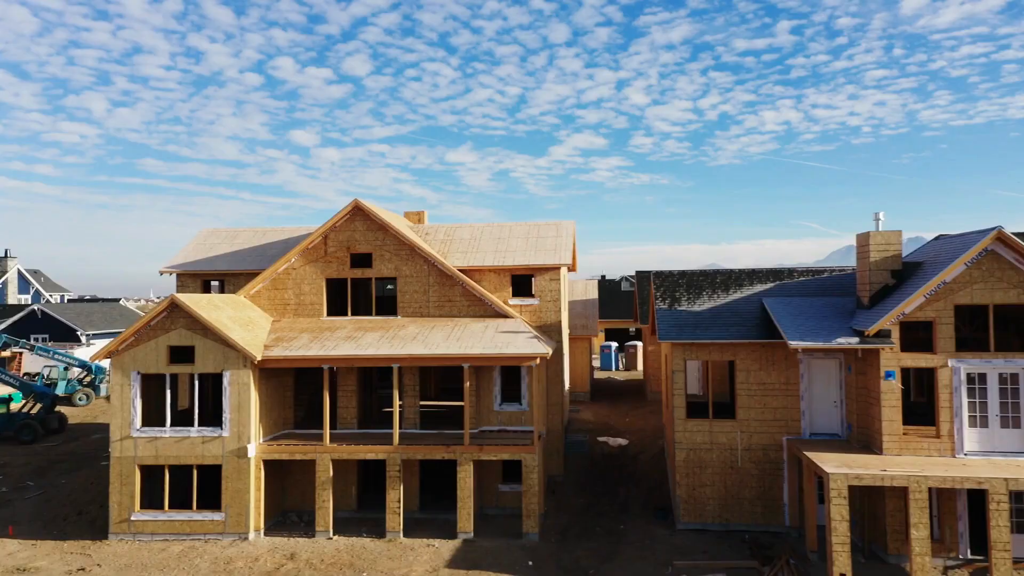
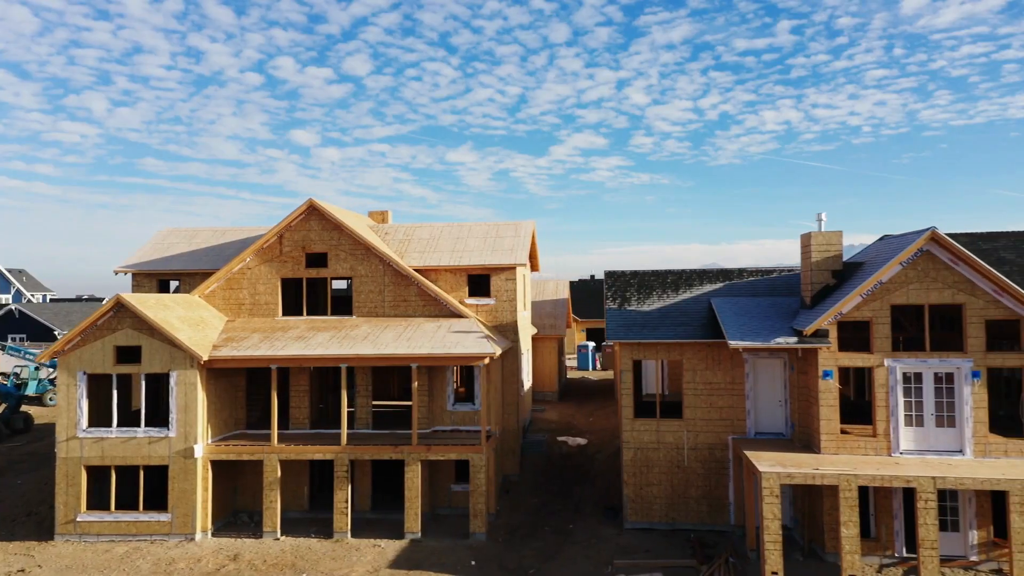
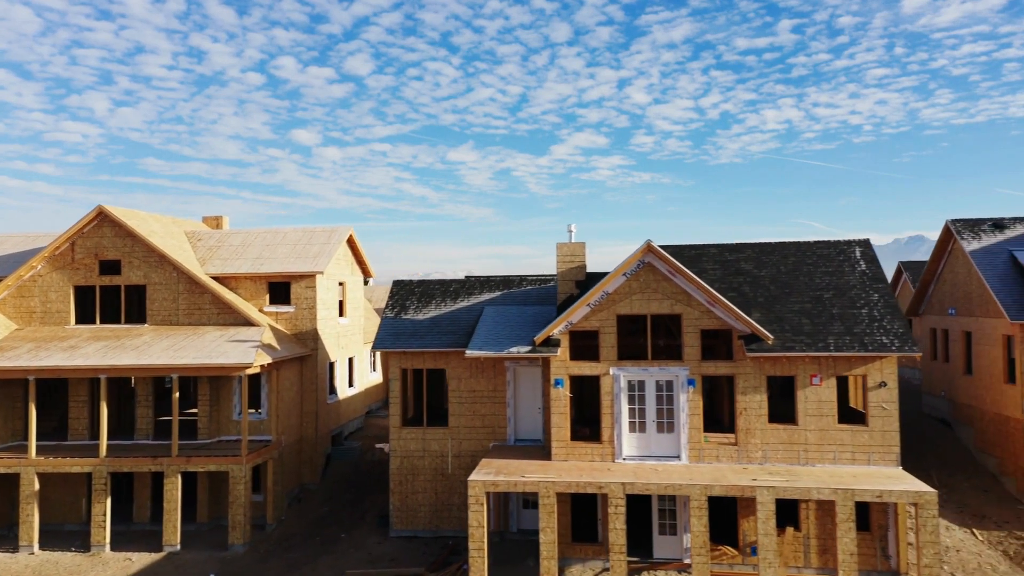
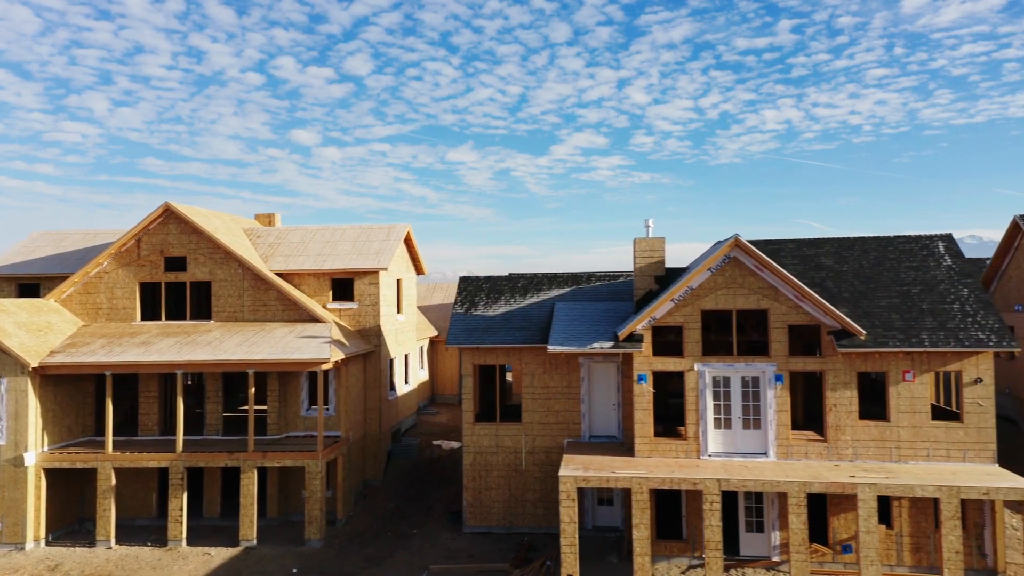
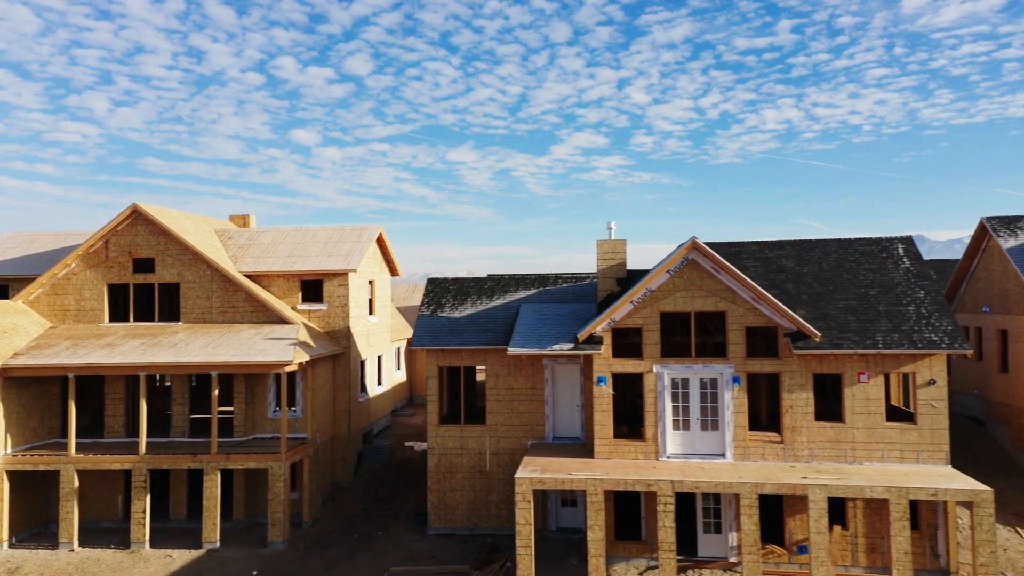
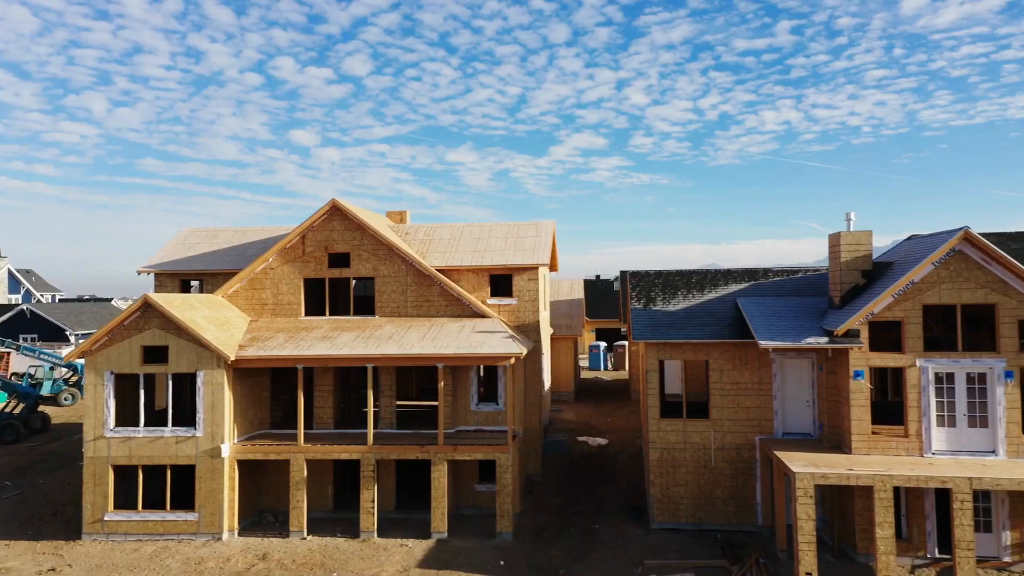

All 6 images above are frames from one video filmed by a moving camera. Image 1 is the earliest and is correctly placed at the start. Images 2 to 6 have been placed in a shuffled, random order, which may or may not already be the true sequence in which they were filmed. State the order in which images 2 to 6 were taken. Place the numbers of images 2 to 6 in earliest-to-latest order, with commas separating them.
6, 2, 4, 5, 3
